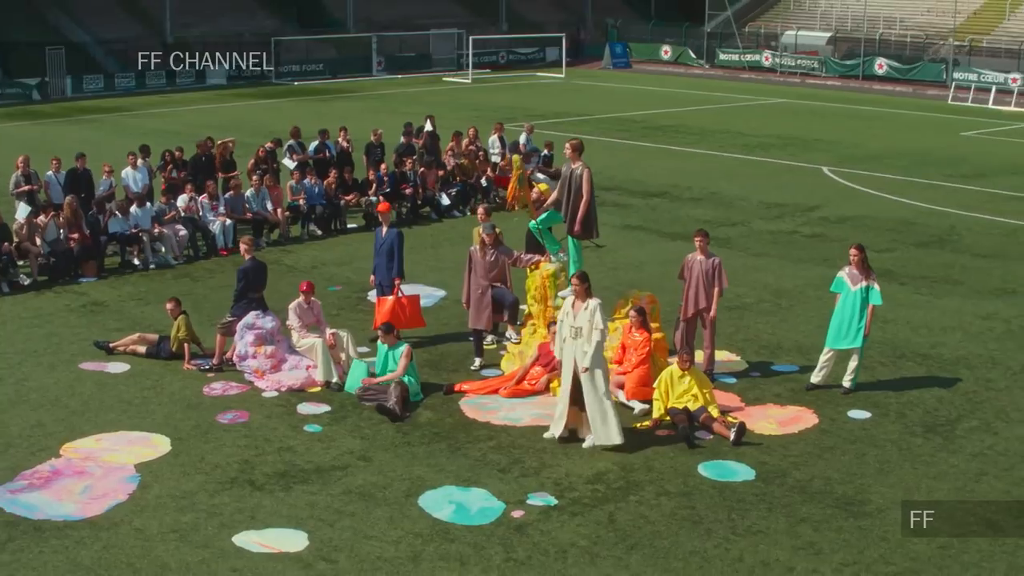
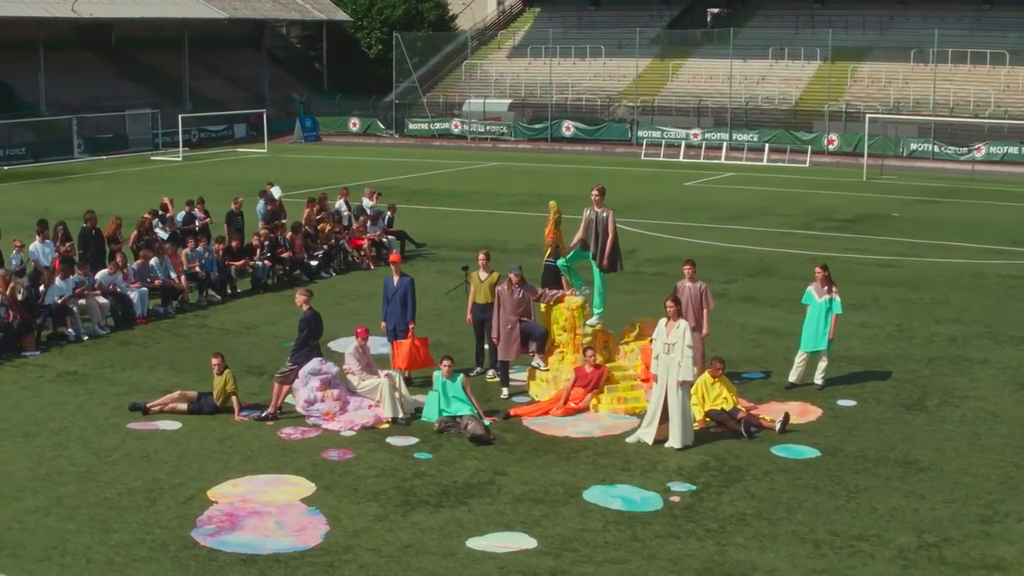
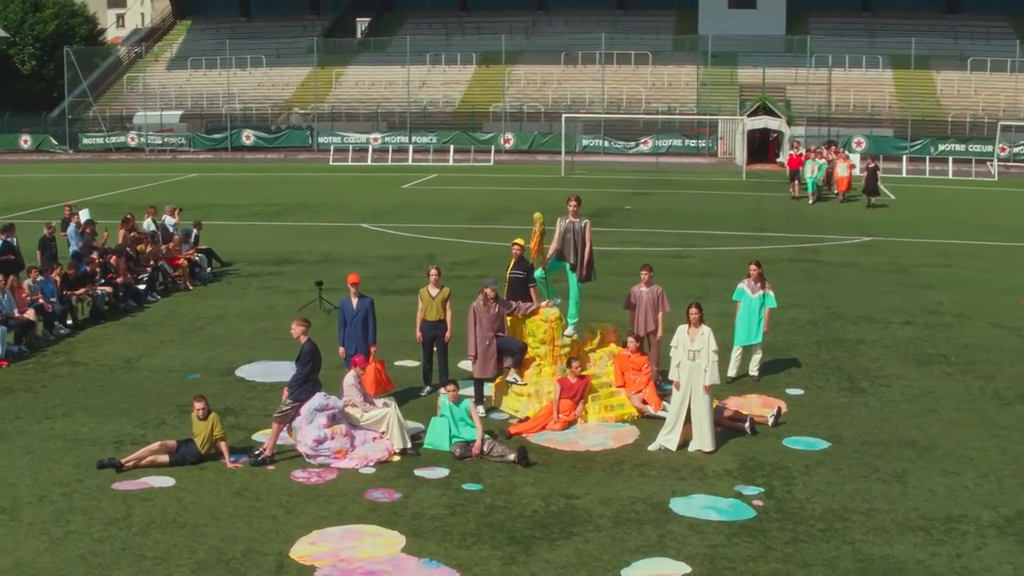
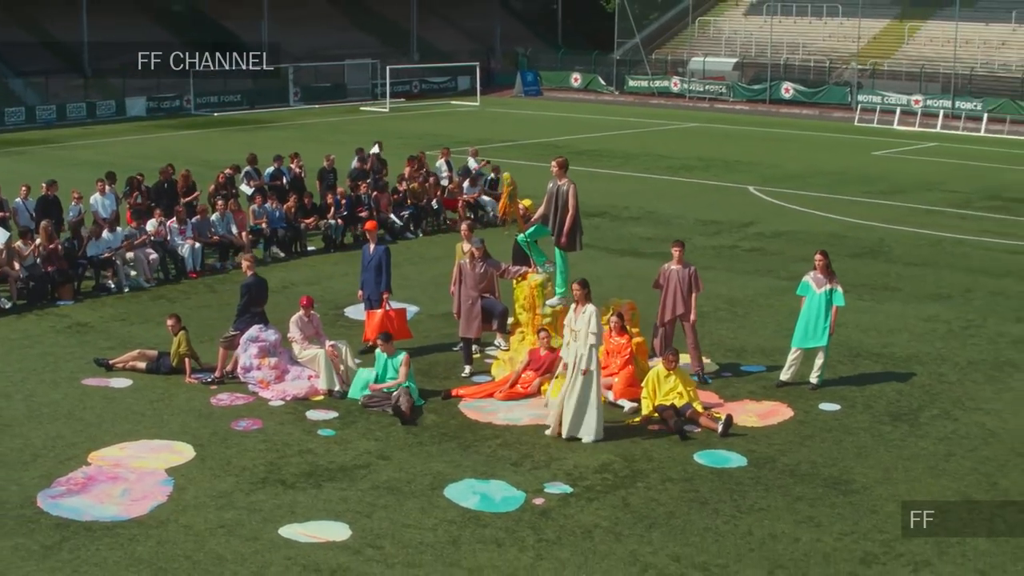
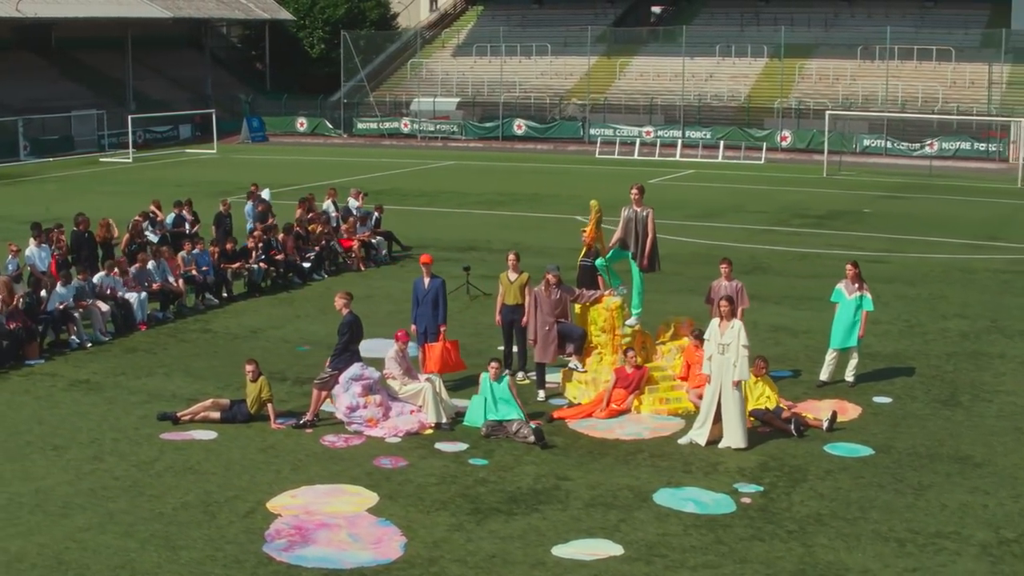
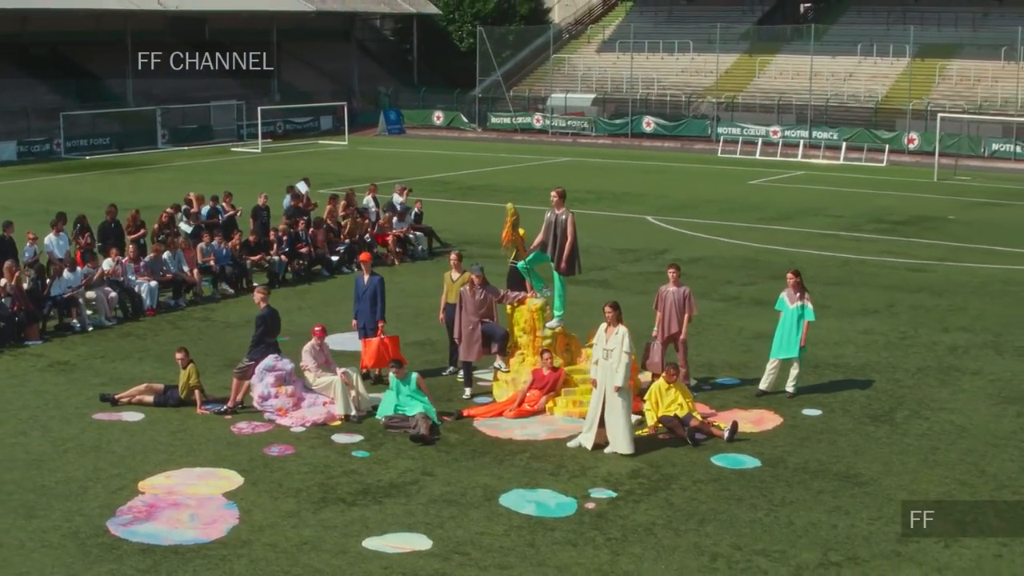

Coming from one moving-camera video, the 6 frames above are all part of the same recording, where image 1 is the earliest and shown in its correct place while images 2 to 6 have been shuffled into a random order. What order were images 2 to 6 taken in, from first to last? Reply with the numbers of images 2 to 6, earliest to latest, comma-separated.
4, 6, 2, 5, 3
